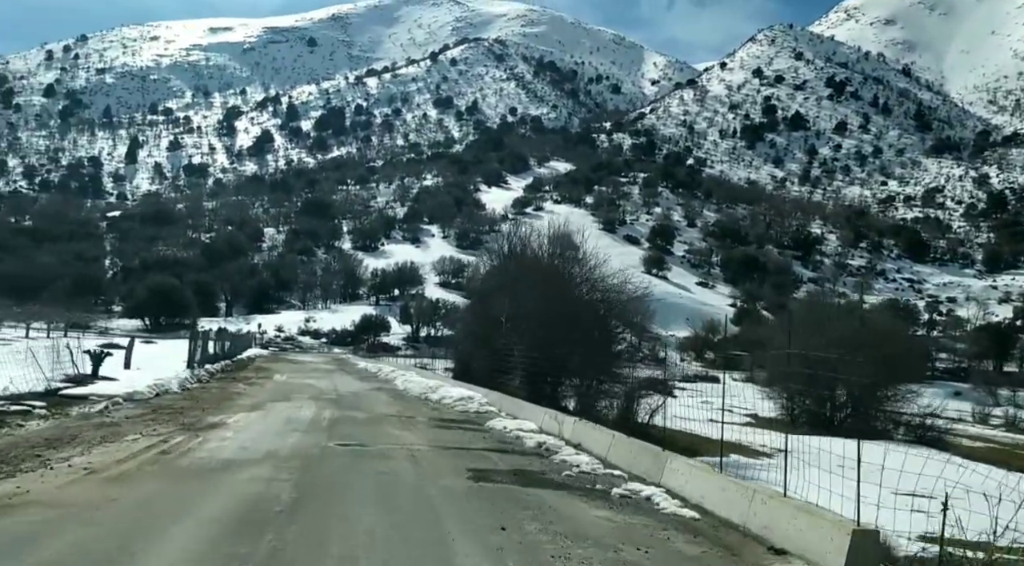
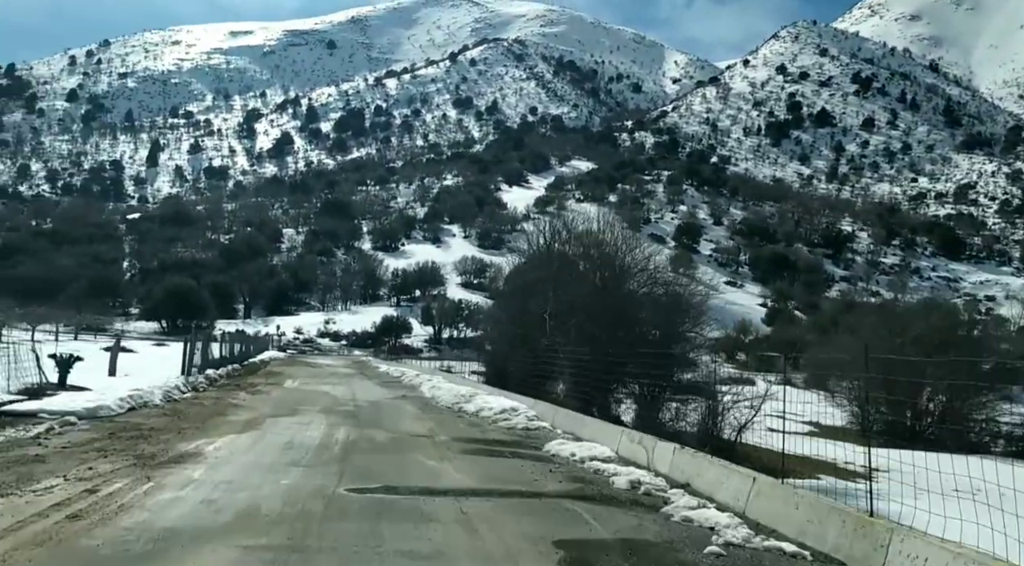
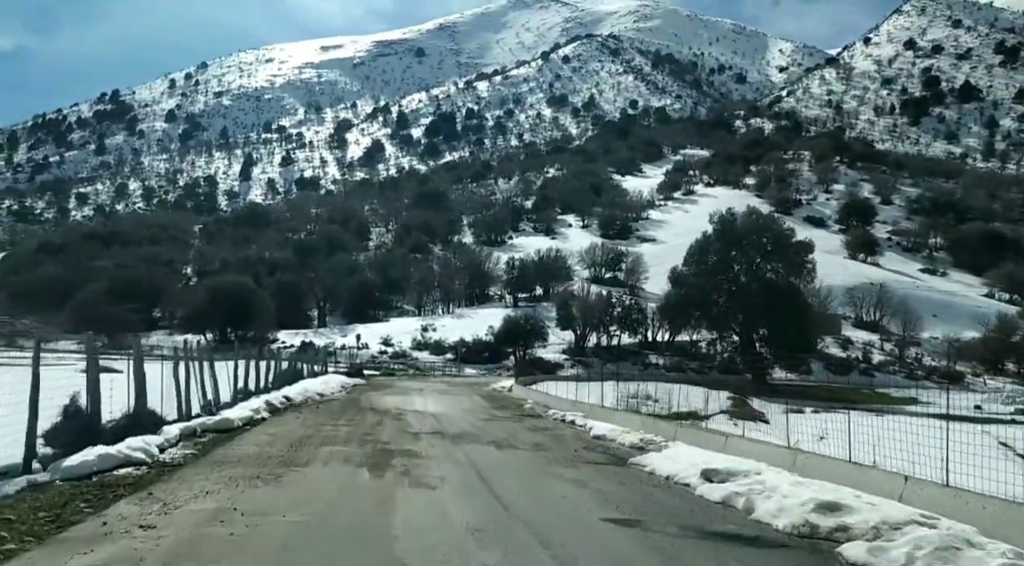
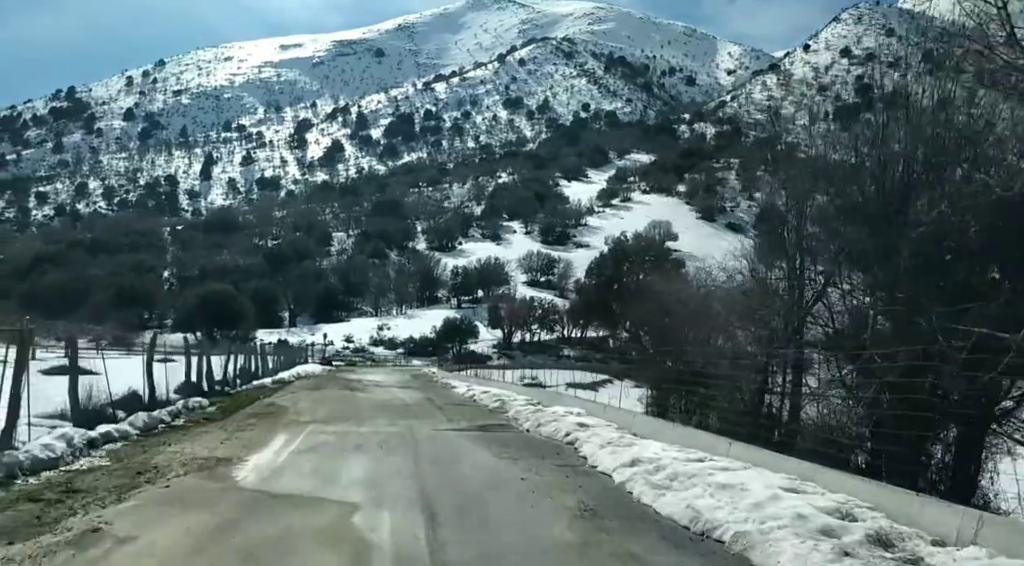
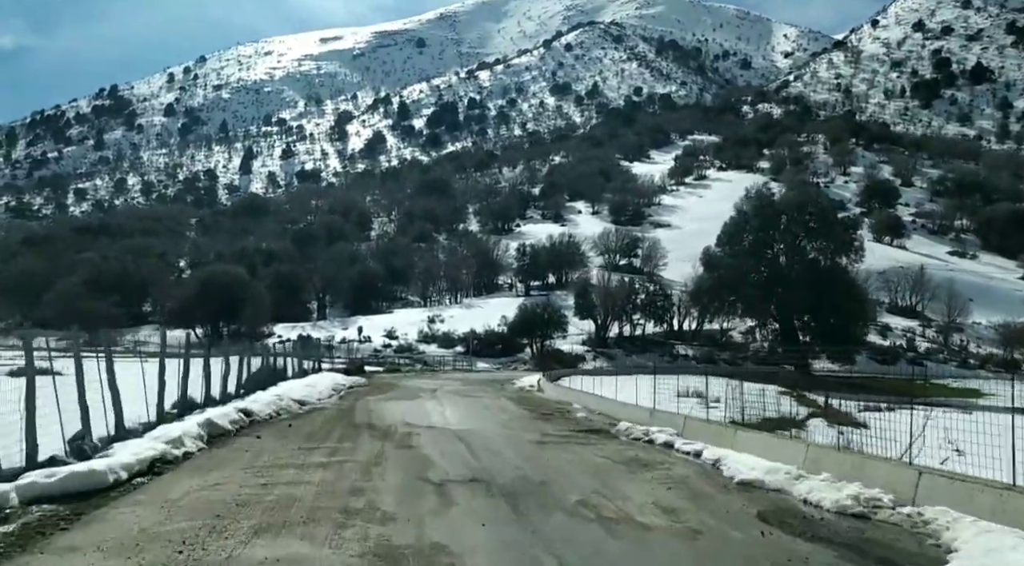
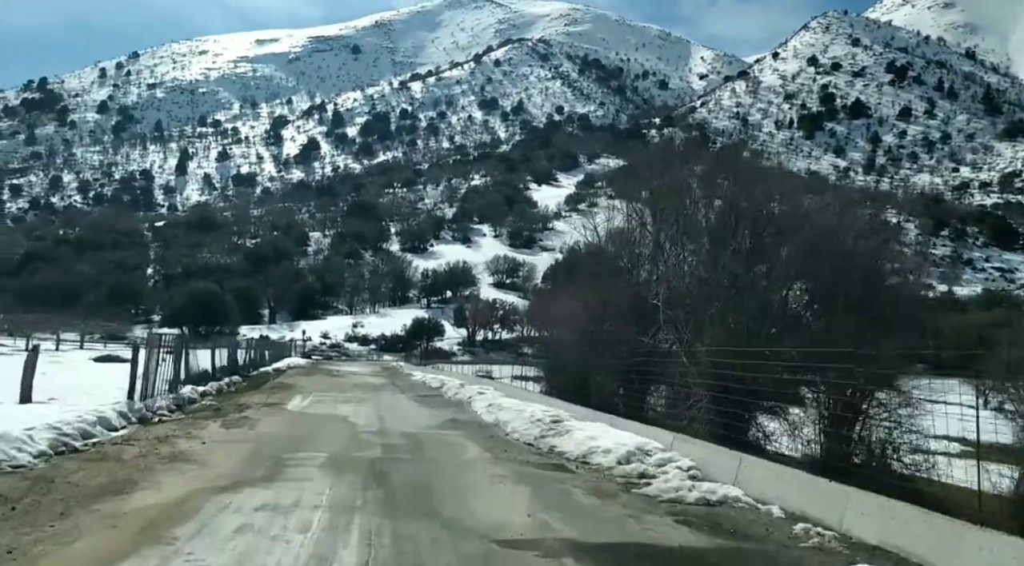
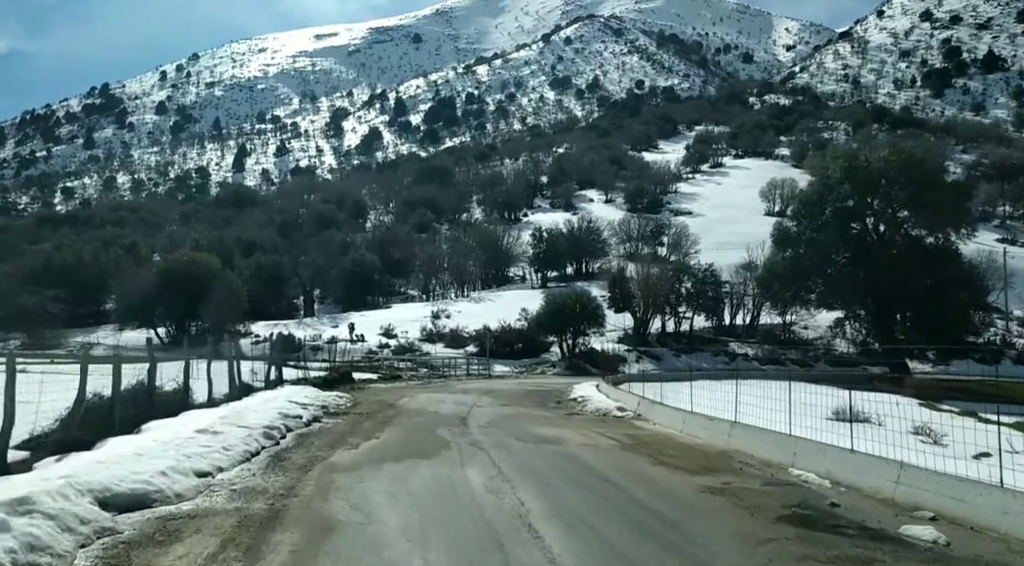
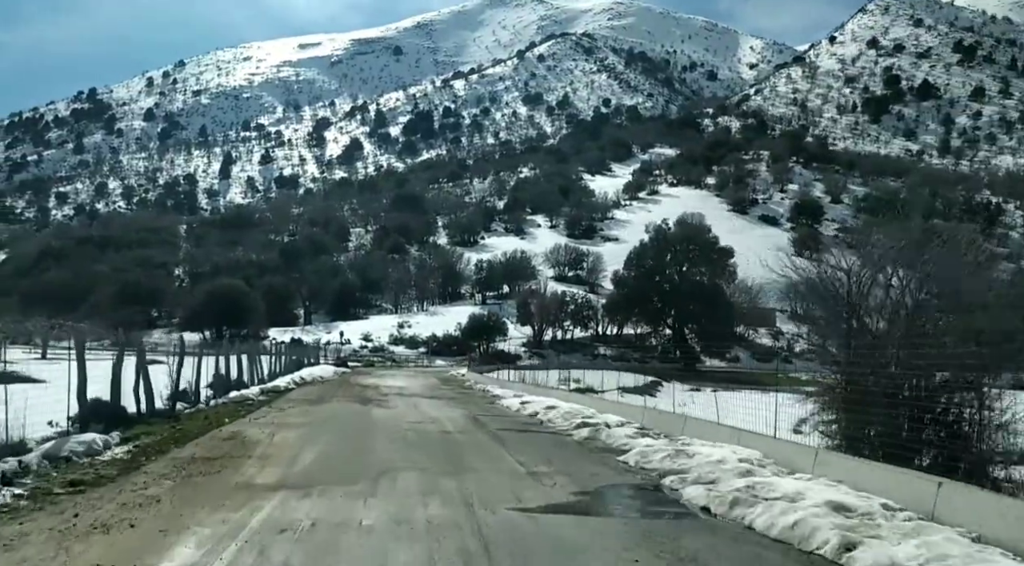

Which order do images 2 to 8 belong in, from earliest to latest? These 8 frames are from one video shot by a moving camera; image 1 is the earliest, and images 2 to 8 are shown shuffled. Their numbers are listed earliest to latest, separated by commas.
2, 6, 4, 8, 3, 5, 7
